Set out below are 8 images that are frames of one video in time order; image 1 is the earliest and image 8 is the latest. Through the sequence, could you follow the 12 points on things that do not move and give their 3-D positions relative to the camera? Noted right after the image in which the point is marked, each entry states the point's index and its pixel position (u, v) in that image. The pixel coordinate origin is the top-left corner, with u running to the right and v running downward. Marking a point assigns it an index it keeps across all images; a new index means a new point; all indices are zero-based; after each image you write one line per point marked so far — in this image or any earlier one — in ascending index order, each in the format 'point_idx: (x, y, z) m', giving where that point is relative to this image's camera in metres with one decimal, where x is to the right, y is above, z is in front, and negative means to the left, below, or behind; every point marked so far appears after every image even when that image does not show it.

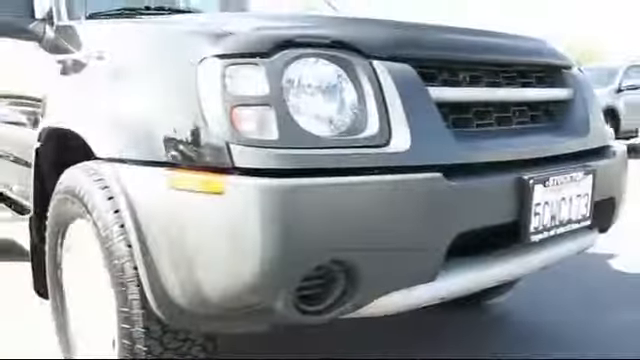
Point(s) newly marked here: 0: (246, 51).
0: (-0.2, +0.4, +1.8) m
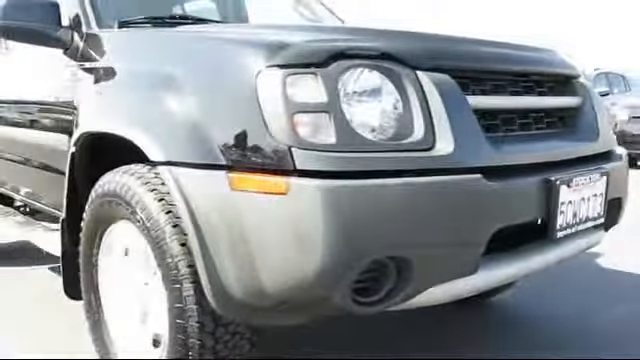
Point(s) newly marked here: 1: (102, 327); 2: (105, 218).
0: (0.0, +0.4, +1.9) m
1: (-1.0, -0.6, +2.7) m
2: (-0.9, -0.2, +2.5) m
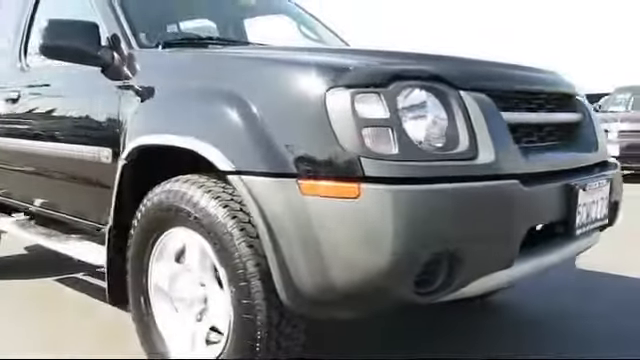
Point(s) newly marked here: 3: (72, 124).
0: (+0.2, +0.3, +2.2) m
1: (-0.8, -0.7, +2.8) m
2: (-0.7, -0.2, +2.7) m
3: (-1.4, +0.3, +3.4) m
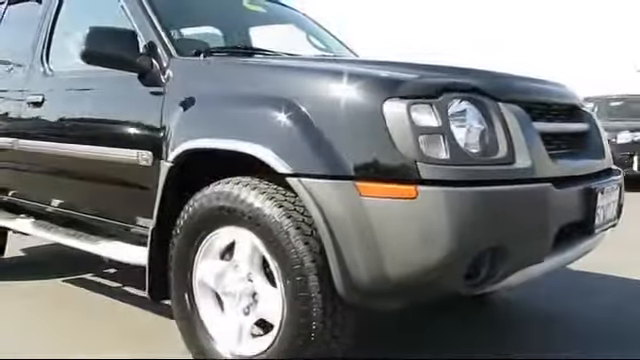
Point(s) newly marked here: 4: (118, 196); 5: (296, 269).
0: (+0.4, +0.3, +2.4) m
1: (-0.6, -0.7, +3.0) m
2: (-0.5, -0.2, +2.9) m
3: (-1.2, +0.3, +3.6) m
4: (-1.2, -0.1, +3.7) m
5: (-0.1, -0.4, +2.5) m
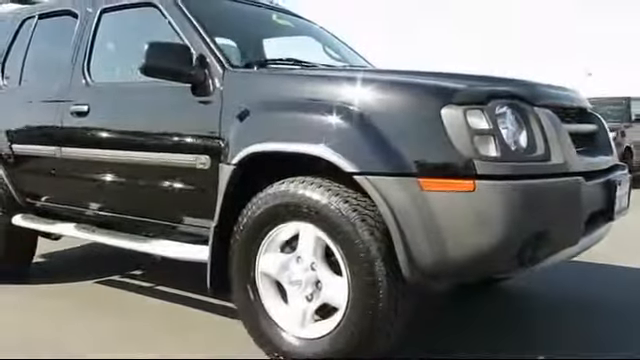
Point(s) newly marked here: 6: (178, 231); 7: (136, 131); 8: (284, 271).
0: (+0.7, +0.4, +2.8) m
1: (-0.3, -0.7, +3.3) m
2: (-0.2, -0.2, +3.2) m
3: (-1.0, +0.3, +3.8) m
4: (-0.9, -0.1, +3.9) m
5: (+0.2, -0.4, +2.9) m
6: (-0.9, -0.3, +4.0) m
7: (-1.2, +0.3, +4.0) m
8: (-0.2, -0.5, +3.2) m
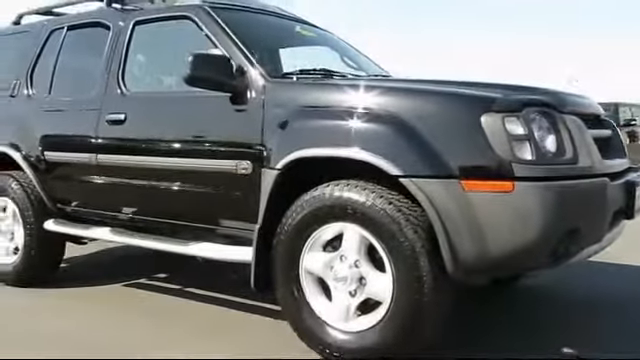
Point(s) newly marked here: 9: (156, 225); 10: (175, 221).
0: (+0.9, +0.3, +3.0) m
1: (-0.1, -0.7, +3.5) m
2: (0.0, -0.2, +3.4) m
3: (-0.8, +0.2, +4.0) m
4: (-0.7, -0.1, +4.1) m
5: (+0.4, -0.4, +3.1) m
6: (-0.7, -0.4, +4.2) m
7: (-1.0, +0.3, +4.2) m
8: (0.0, -0.5, +3.4) m
9: (-1.2, -0.3, +4.6) m
10: (-1.0, -0.3, +4.4) m
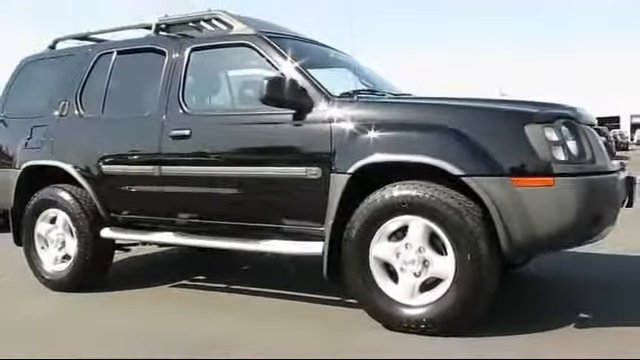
0: (+1.4, +0.4, +3.8) m
1: (+0.3, -0.7, +4.2) m
2: (+0.4, -0.2, +4.1) m
3: (-0.4, +0.2, +4.7) m
4: (-0.4, -0.2, +4.7) m
5: (+0.9, -0.4, +3.8) m
6: (-0.3, -0.4, +4.8) m
7: (-0.6, +0.2, +4.8) m
8: (+0.5, -0.5, +4.1) m
9: (-0.9, -0.4, +5.1) m
10: (-0.7, -0.3, +4.9) m
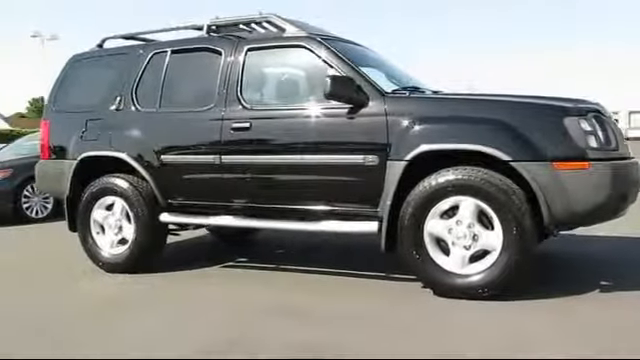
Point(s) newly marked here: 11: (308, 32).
0: (+1.9, +0.5, +4.5) m
1: (+0.8, -0.6, +4.8) m
2: (+0.9, -0.1, +4.7) m
3: (0.0, +0.3, +5.2) m
4: (+0.1, -0.1, +5.3) m
5: (+1.4, -0.2, +4.4) m
6: (+0.1, -0.3, +5.4) m
7: (-0.2, +0.3, +5.3) m
8: (+1.0, -0.4, +4.7) m
9: (-0.4, -0.3, +5.7) m
10: (-0.2, -0.2, +5.5) m
11: (-0.1, +1.4, +5.7) m
